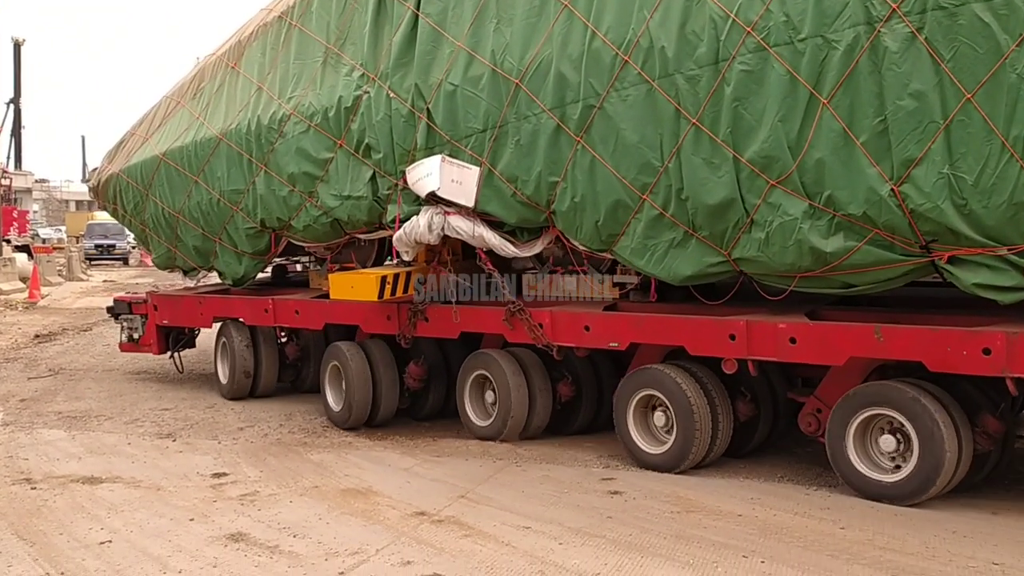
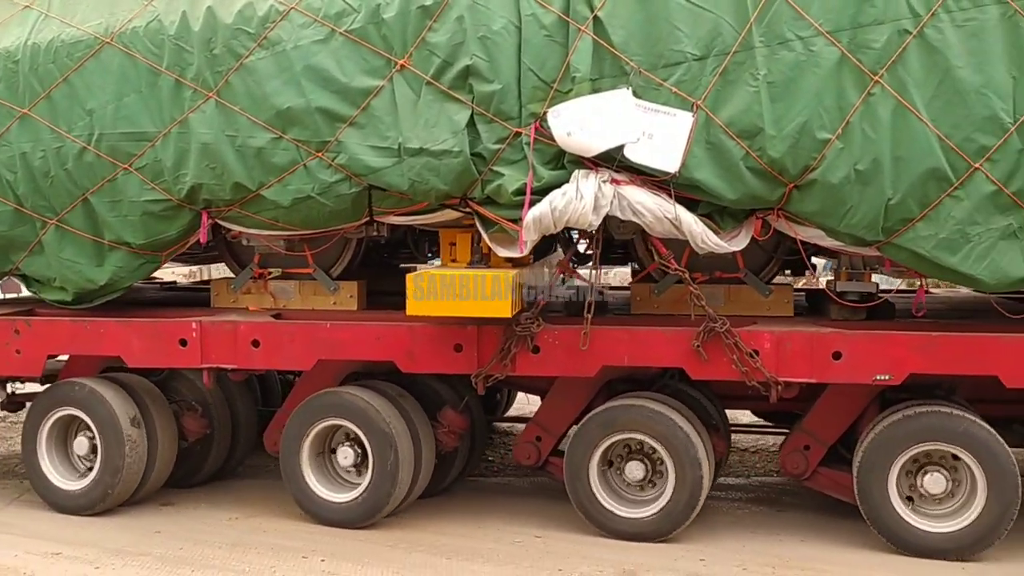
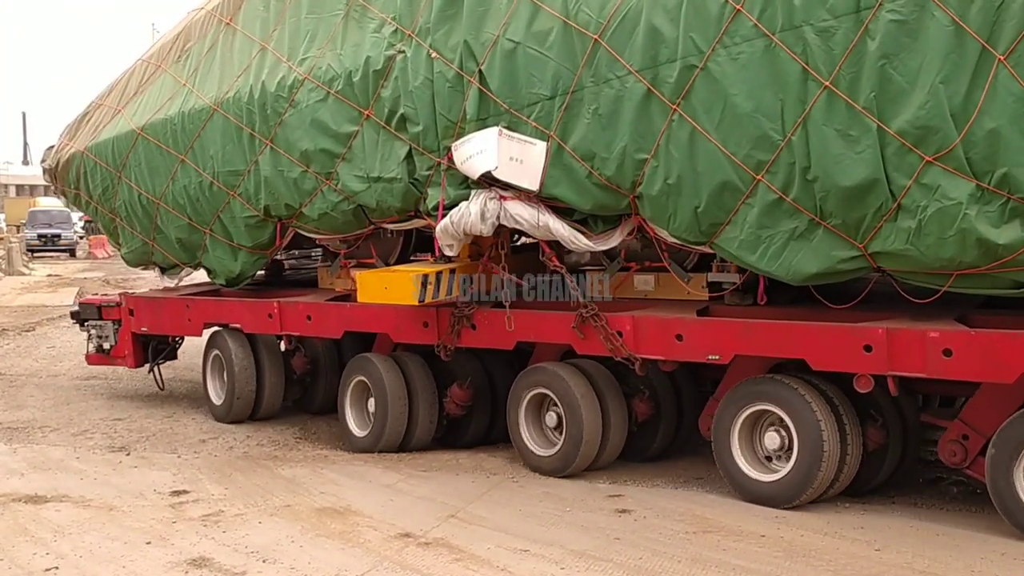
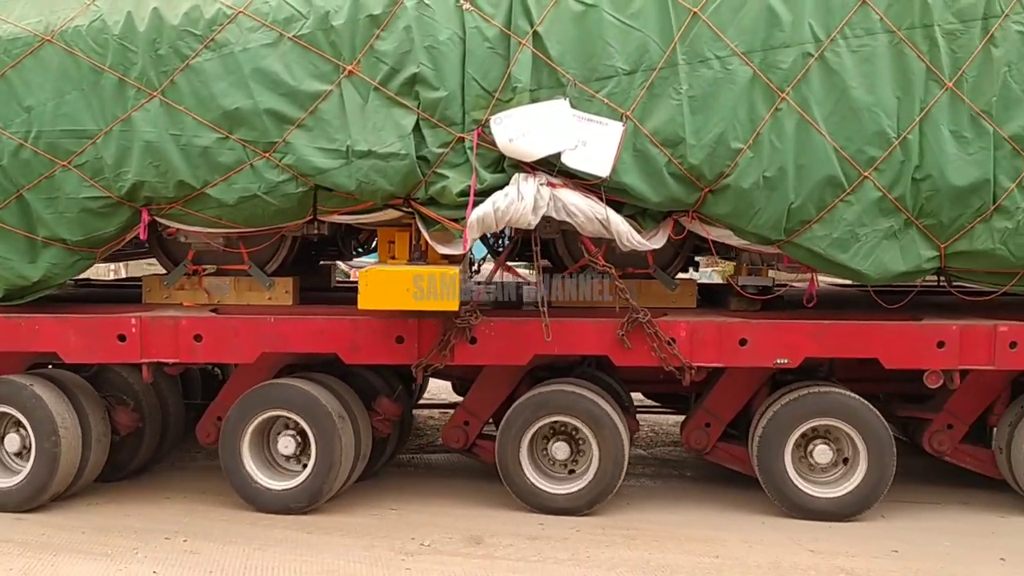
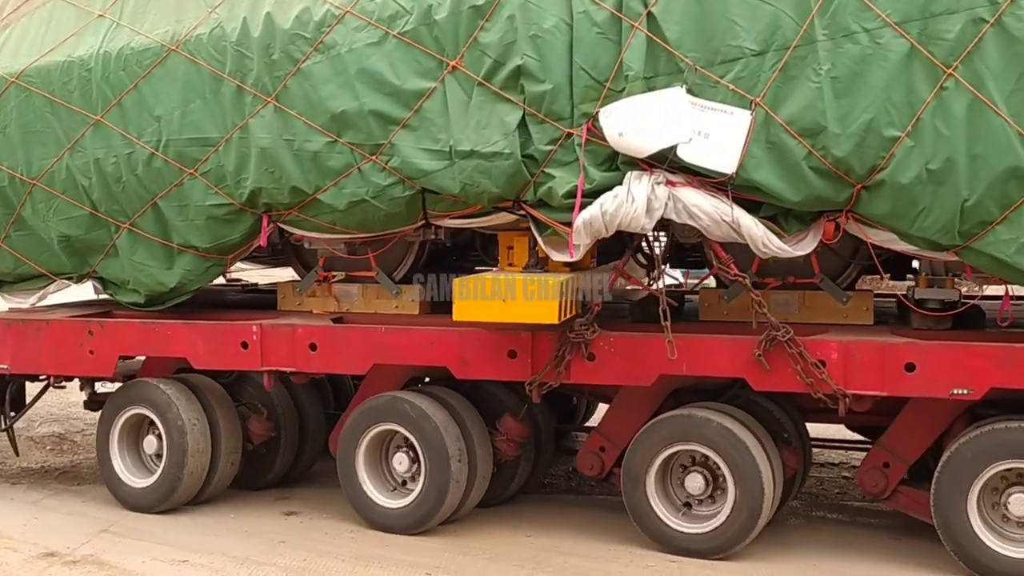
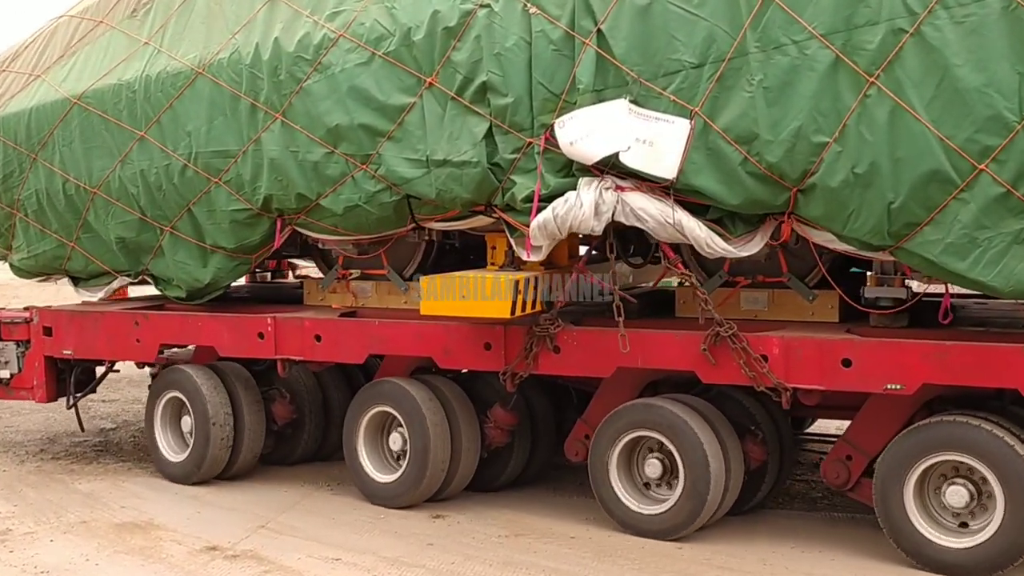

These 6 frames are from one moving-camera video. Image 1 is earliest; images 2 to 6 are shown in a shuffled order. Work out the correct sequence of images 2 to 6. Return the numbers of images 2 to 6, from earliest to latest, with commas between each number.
3, 6, 5, 2, 4
